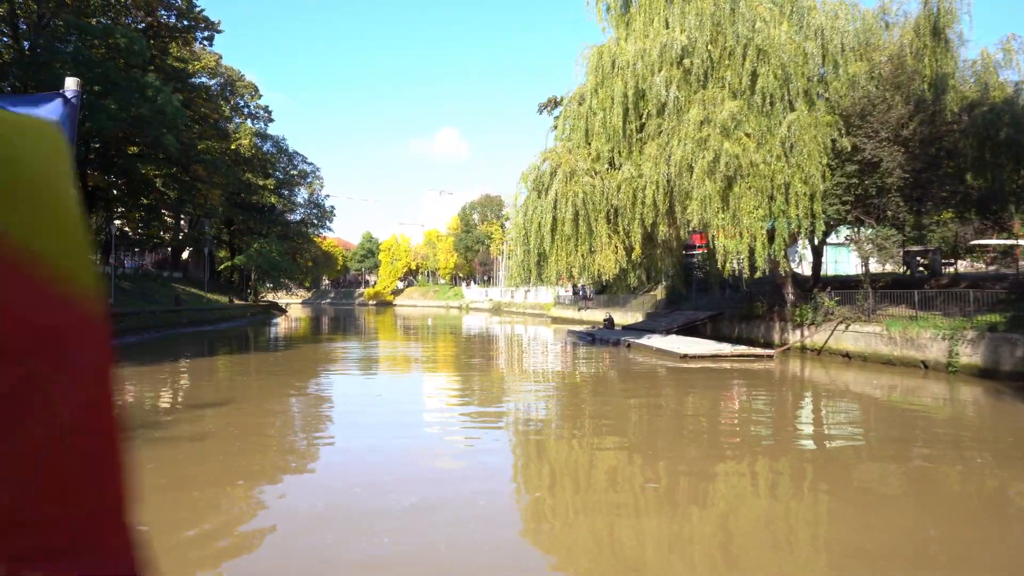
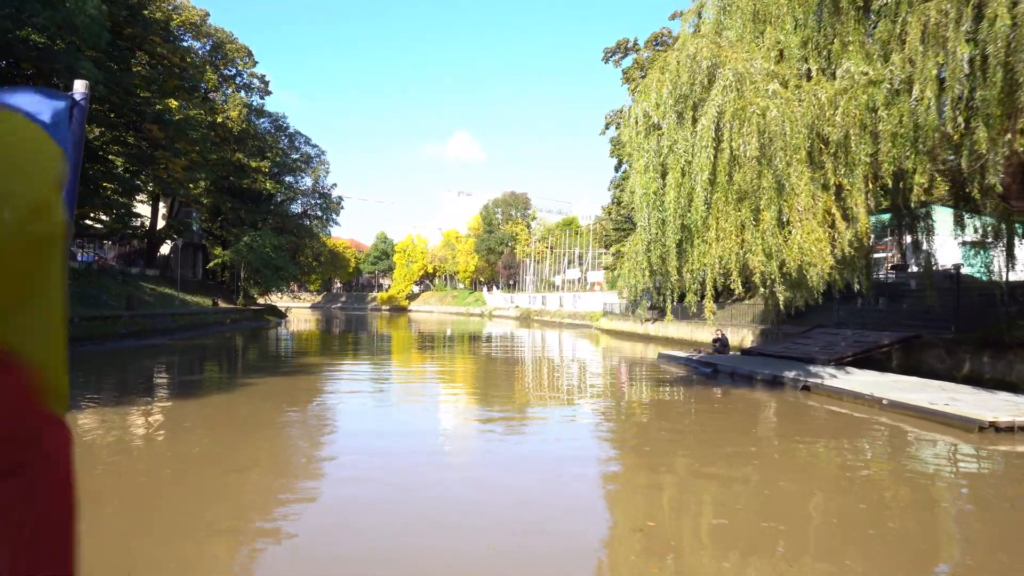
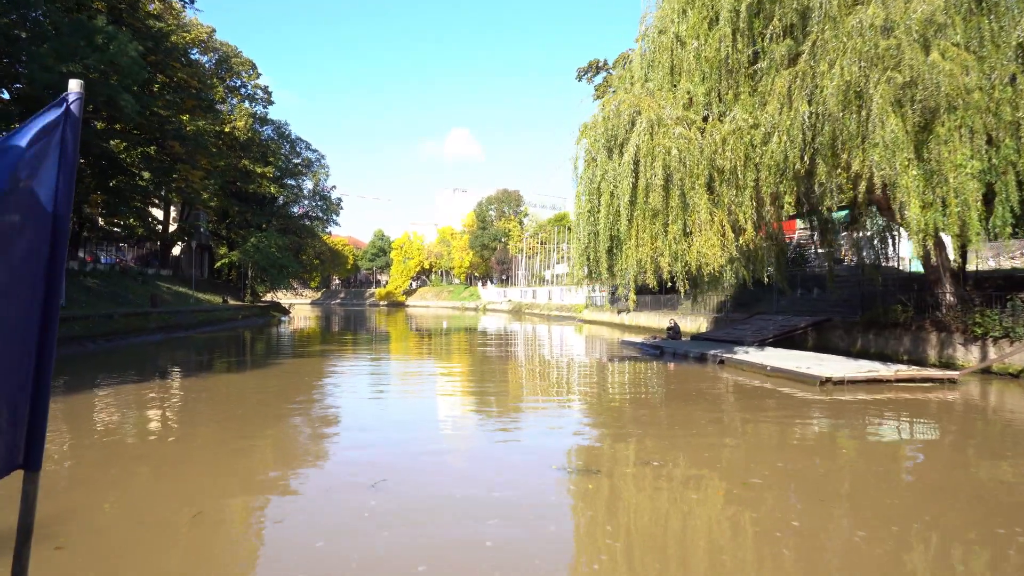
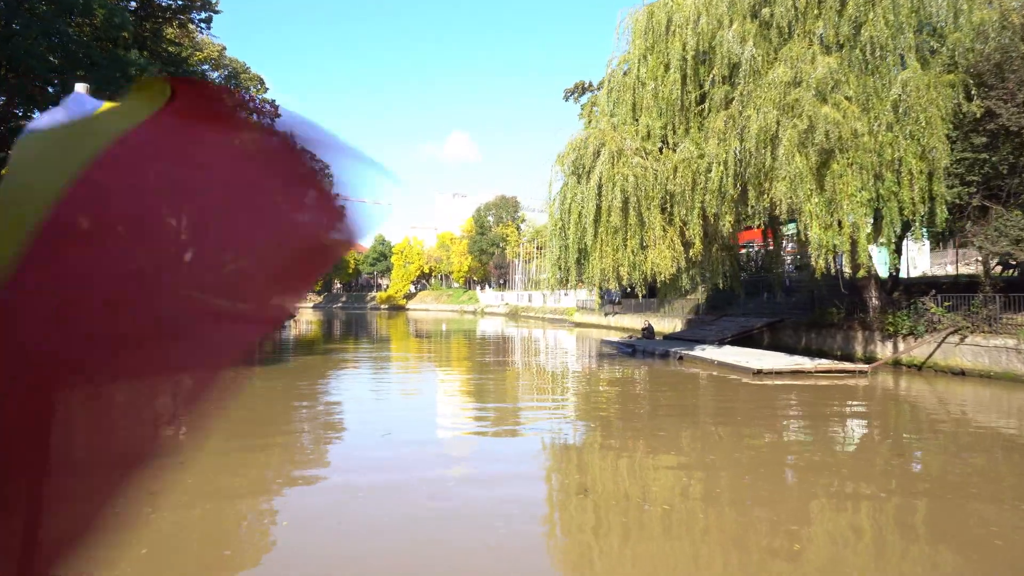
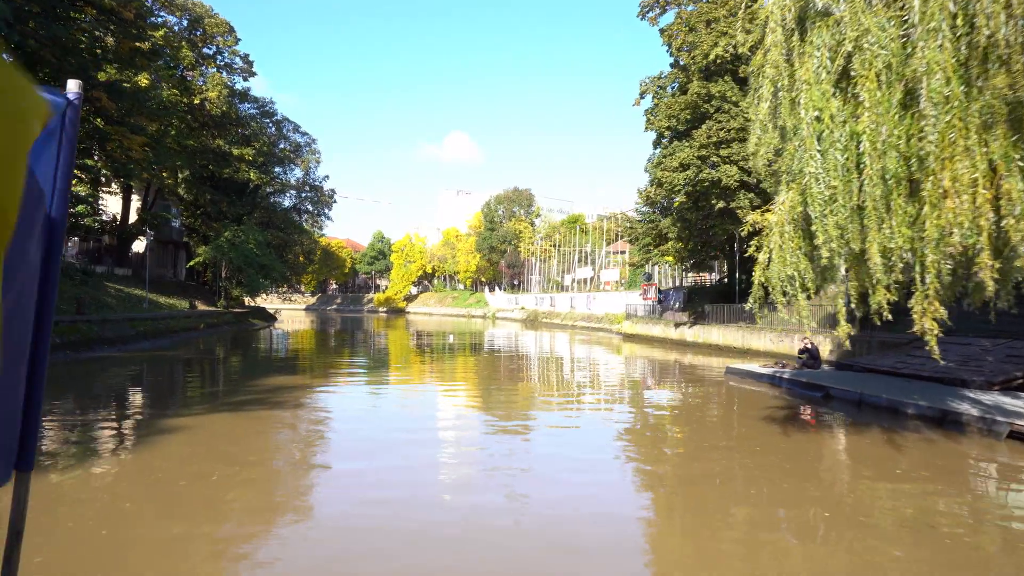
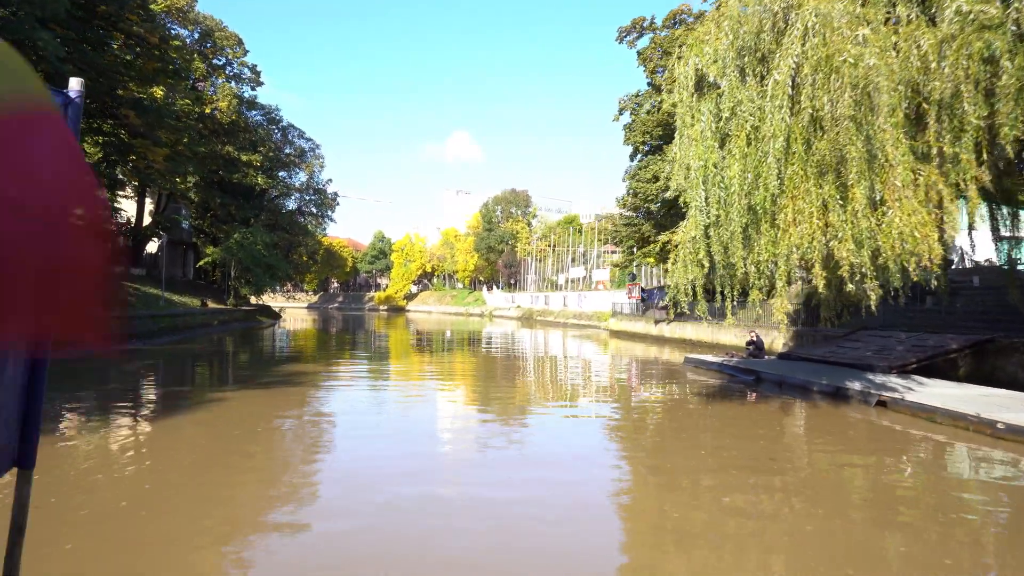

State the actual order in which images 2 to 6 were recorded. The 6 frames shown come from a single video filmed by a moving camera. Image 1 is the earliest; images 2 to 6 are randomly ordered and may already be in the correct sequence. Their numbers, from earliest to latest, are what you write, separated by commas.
4, 3, 2, 6, 5
